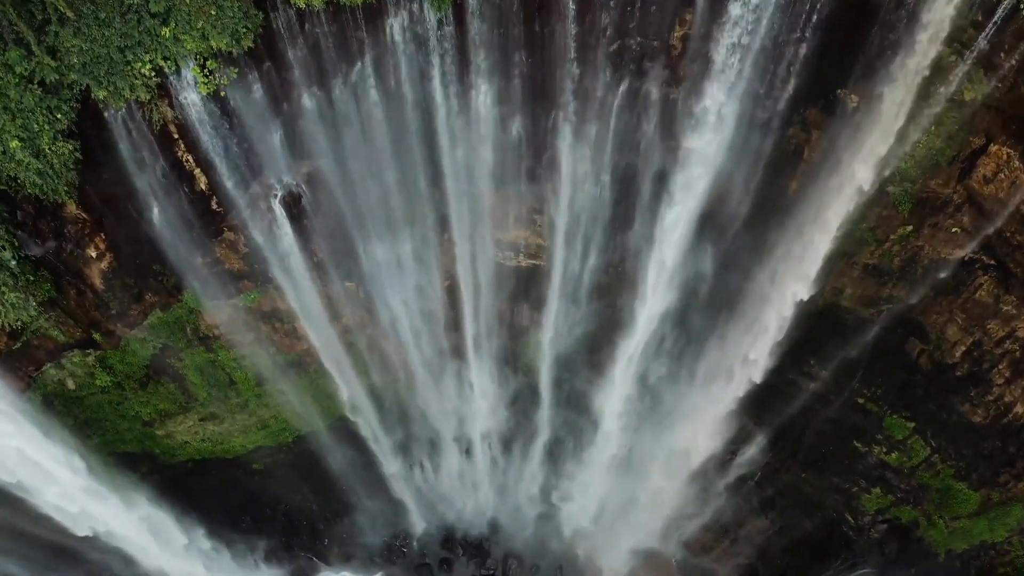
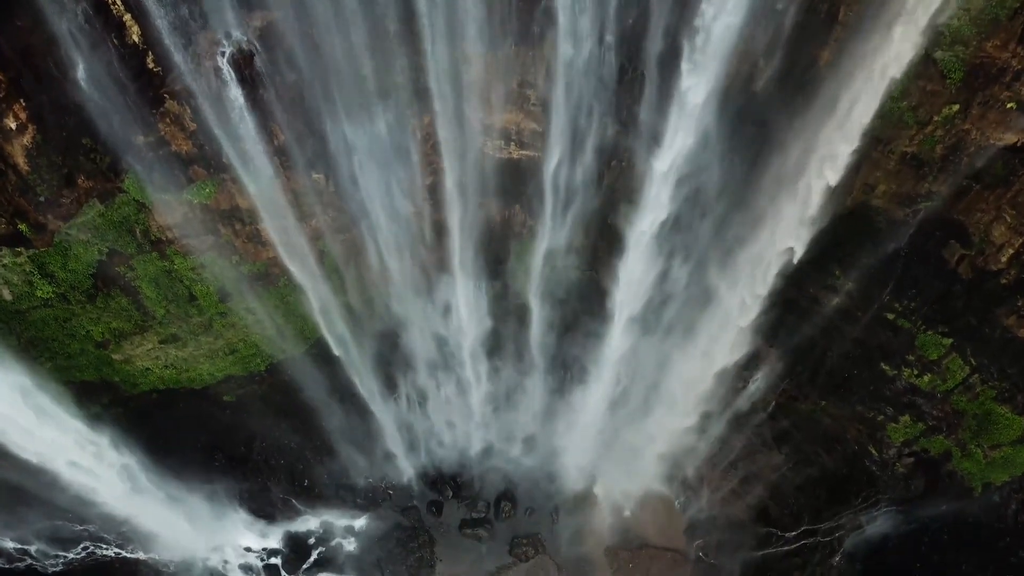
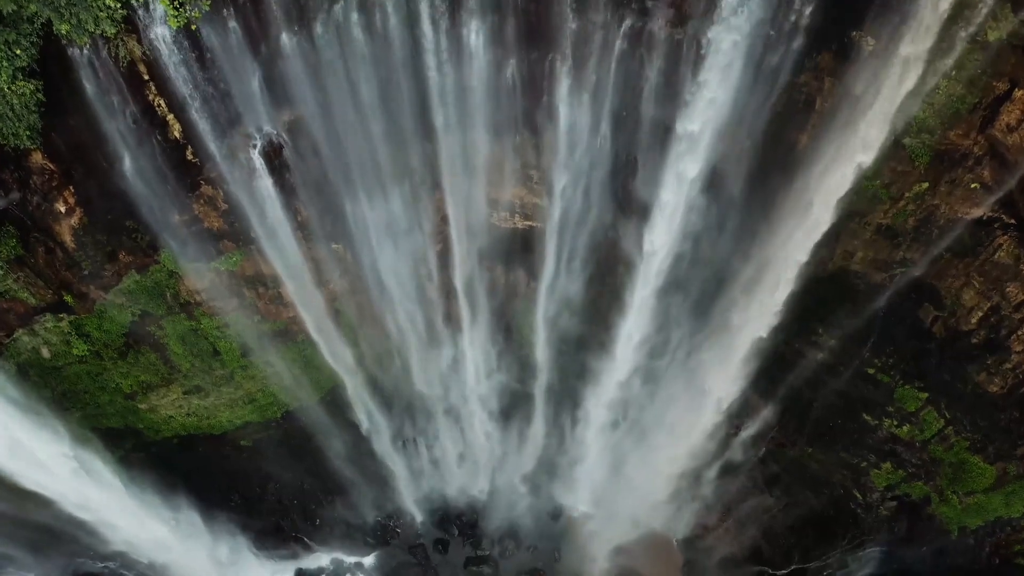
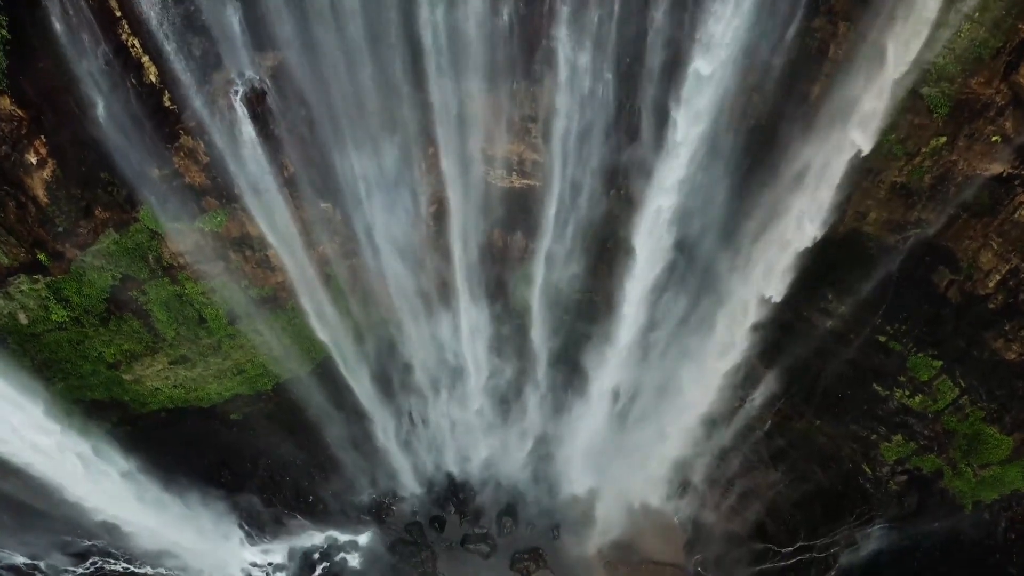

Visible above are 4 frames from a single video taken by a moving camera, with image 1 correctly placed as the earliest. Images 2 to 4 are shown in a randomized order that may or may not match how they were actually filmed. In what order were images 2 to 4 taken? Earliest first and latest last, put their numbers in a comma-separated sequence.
3, 4, 2
